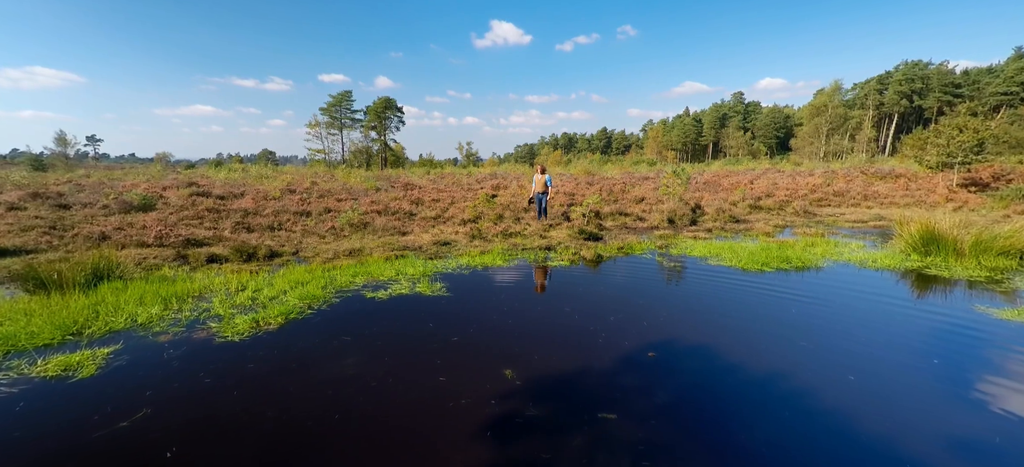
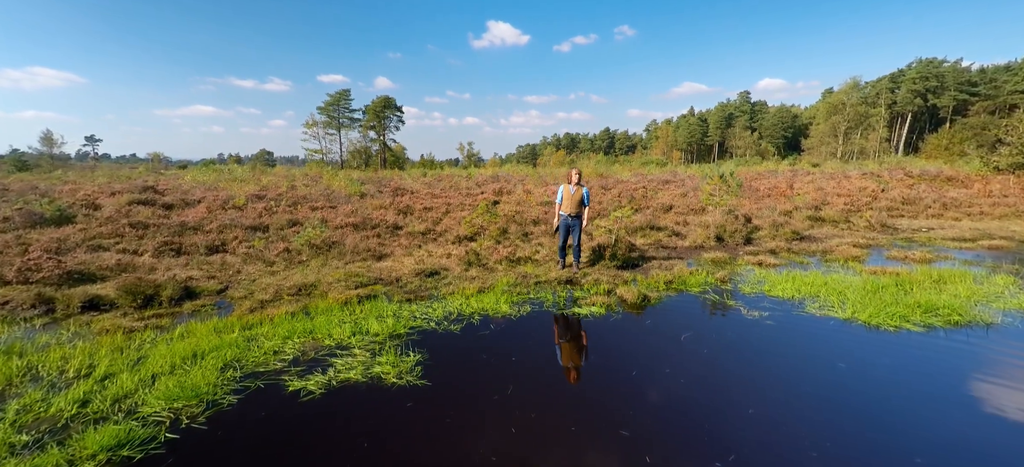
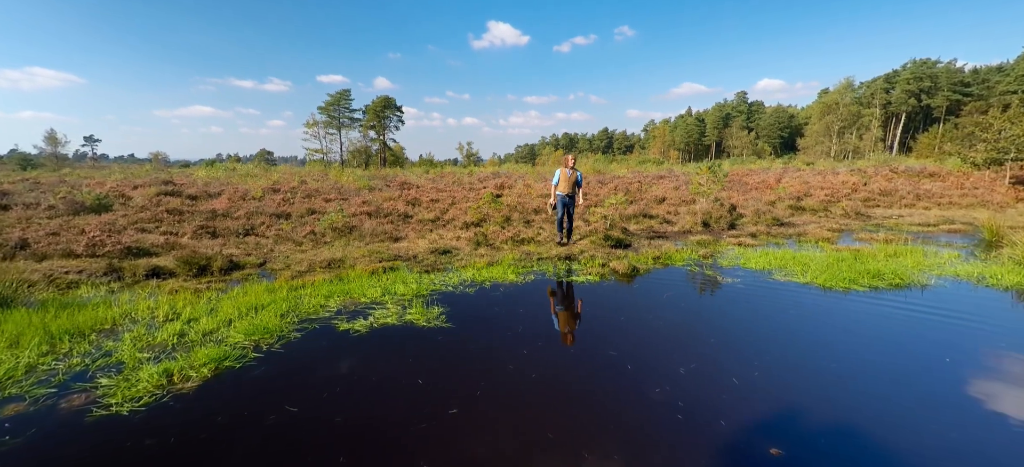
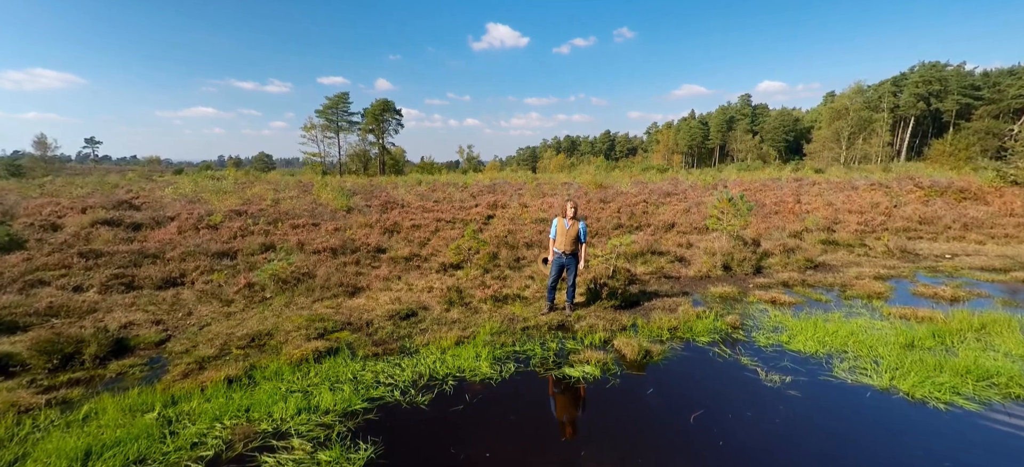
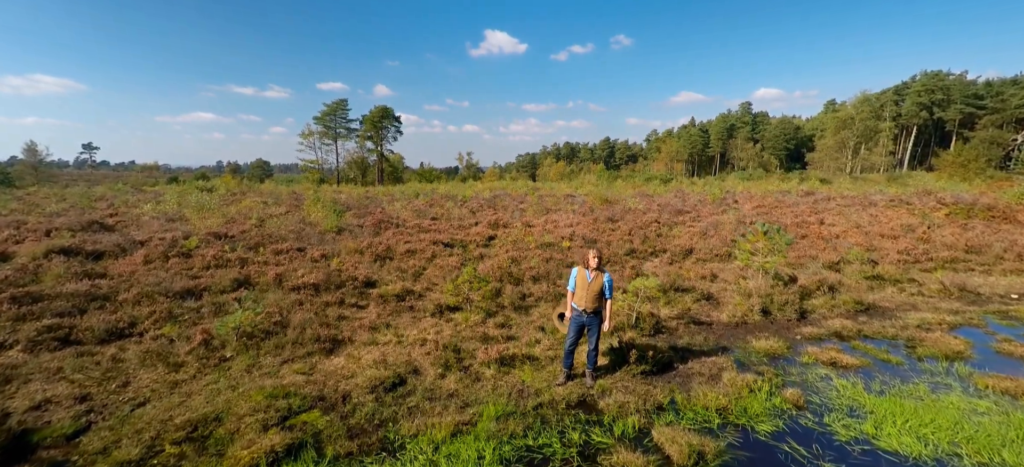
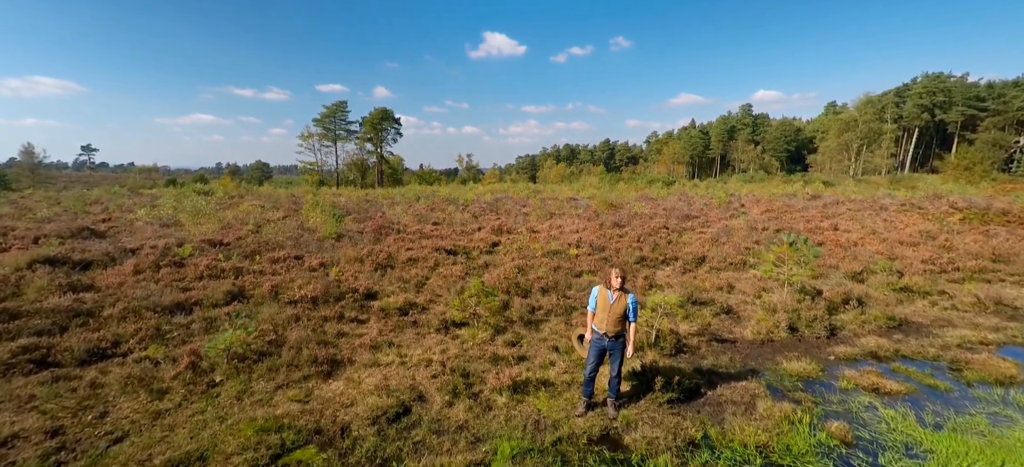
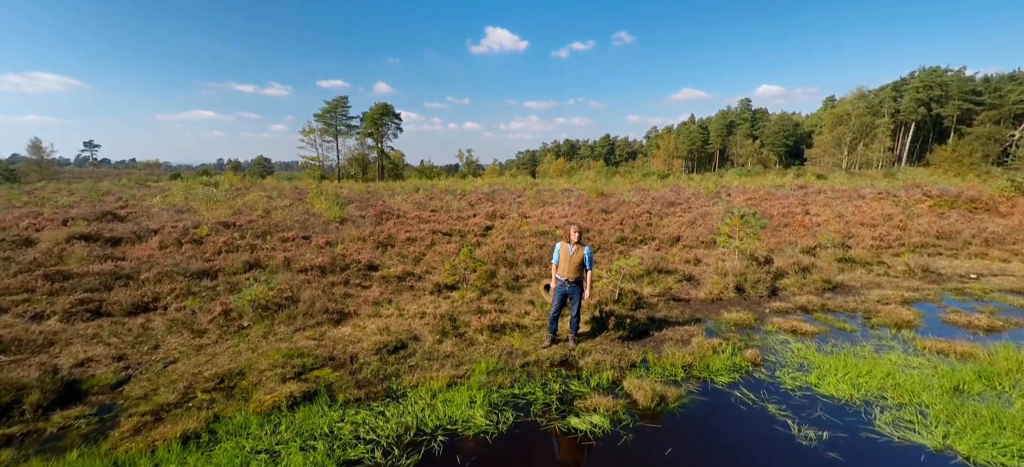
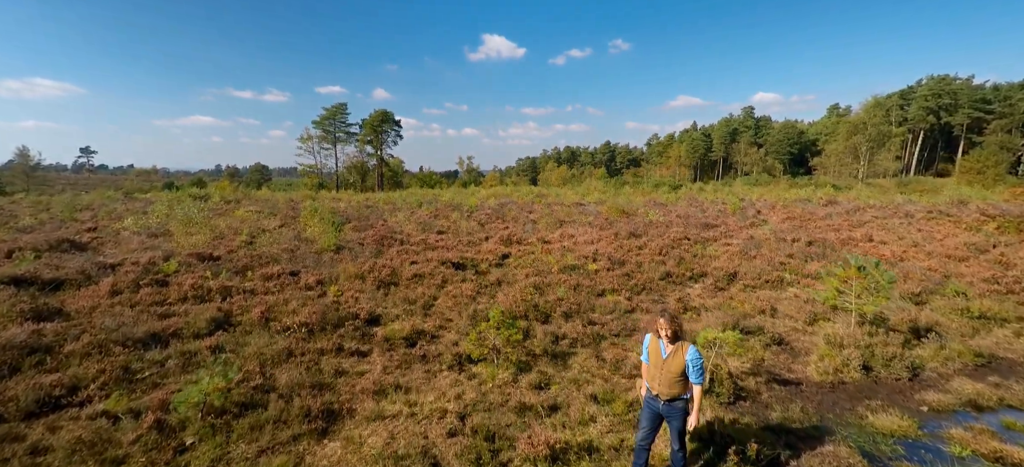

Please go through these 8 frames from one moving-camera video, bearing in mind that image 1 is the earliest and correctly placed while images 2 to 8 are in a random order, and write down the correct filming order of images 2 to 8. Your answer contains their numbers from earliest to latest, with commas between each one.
3, 2, 4, 7, 5, 6, 8
